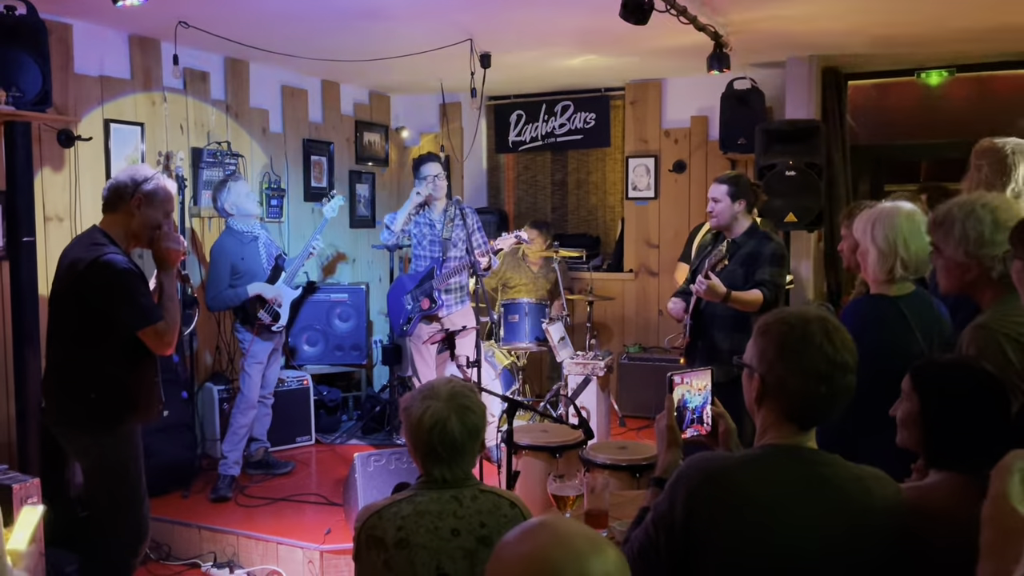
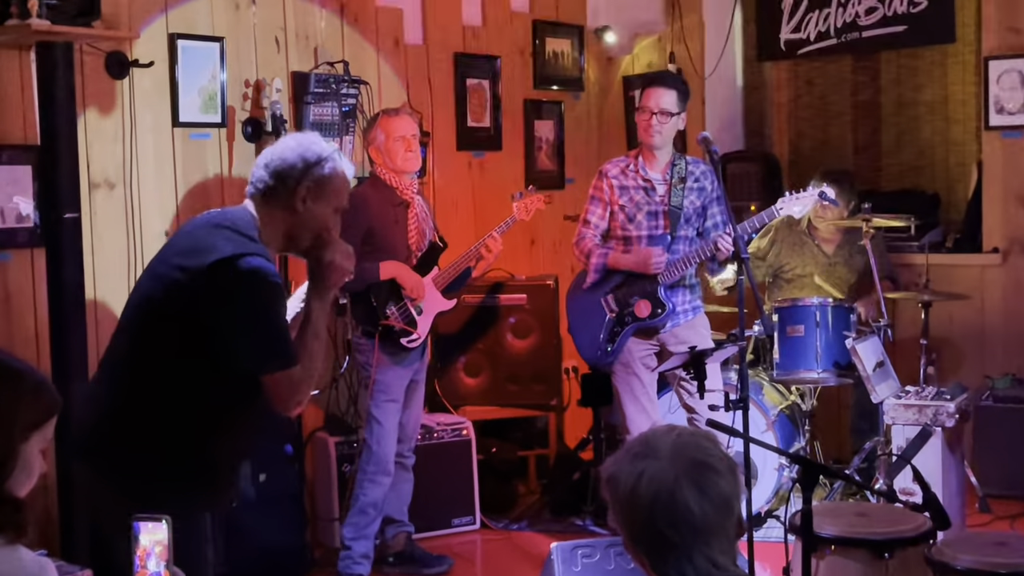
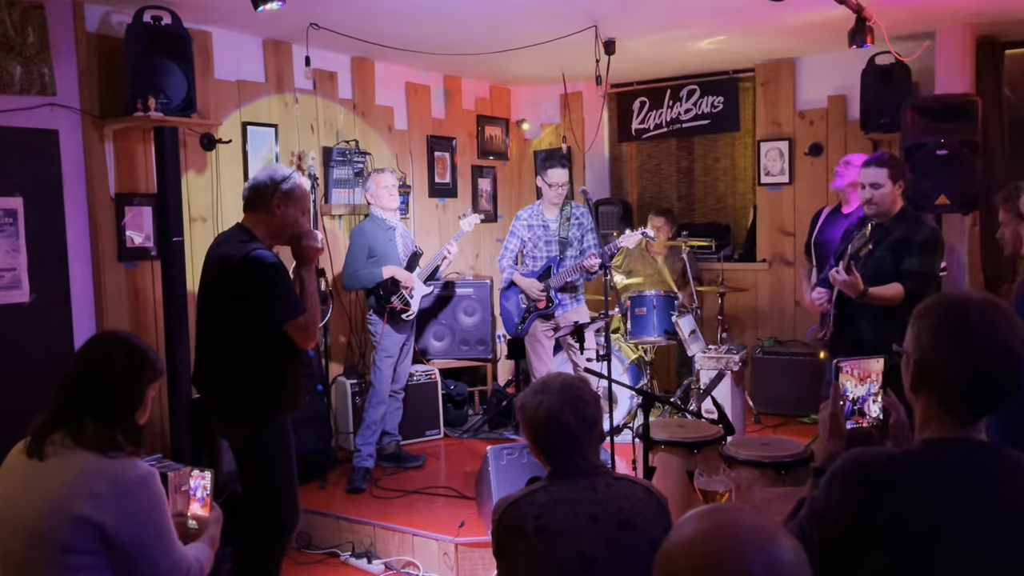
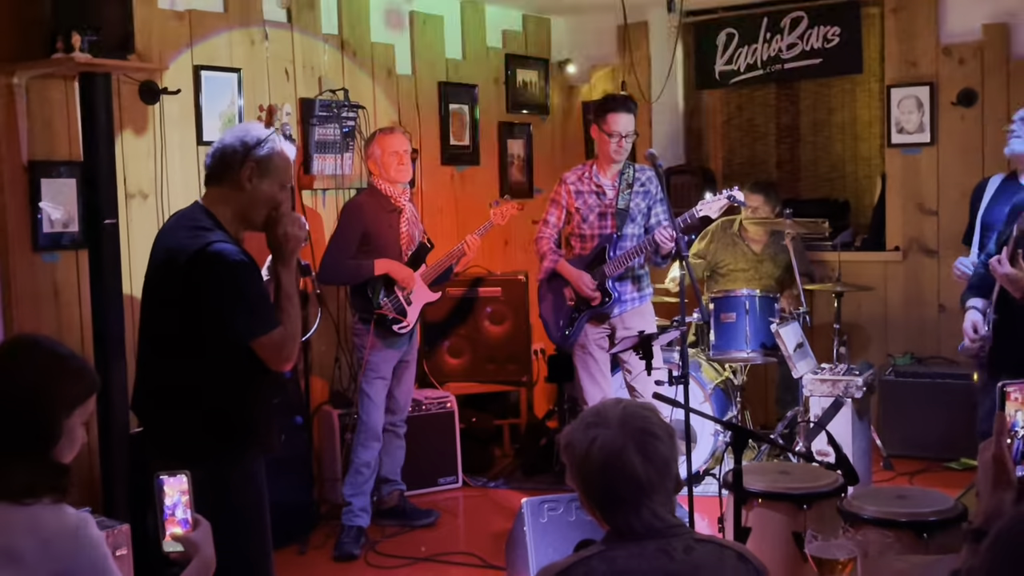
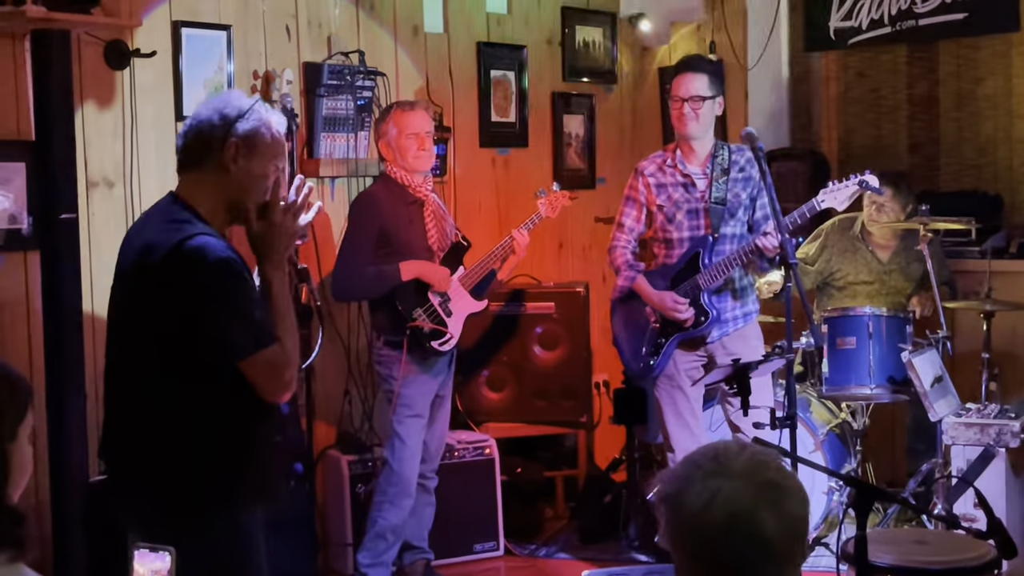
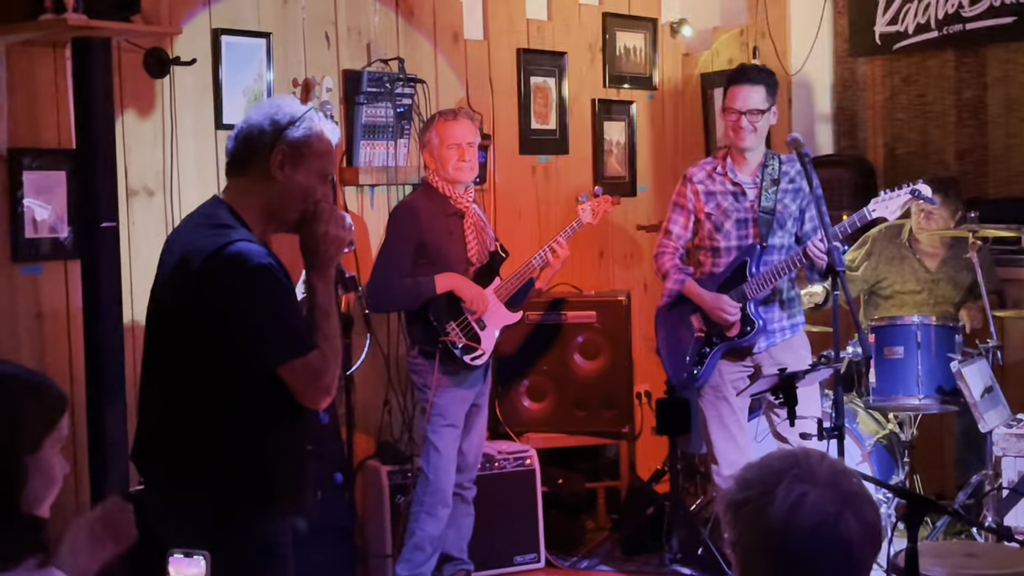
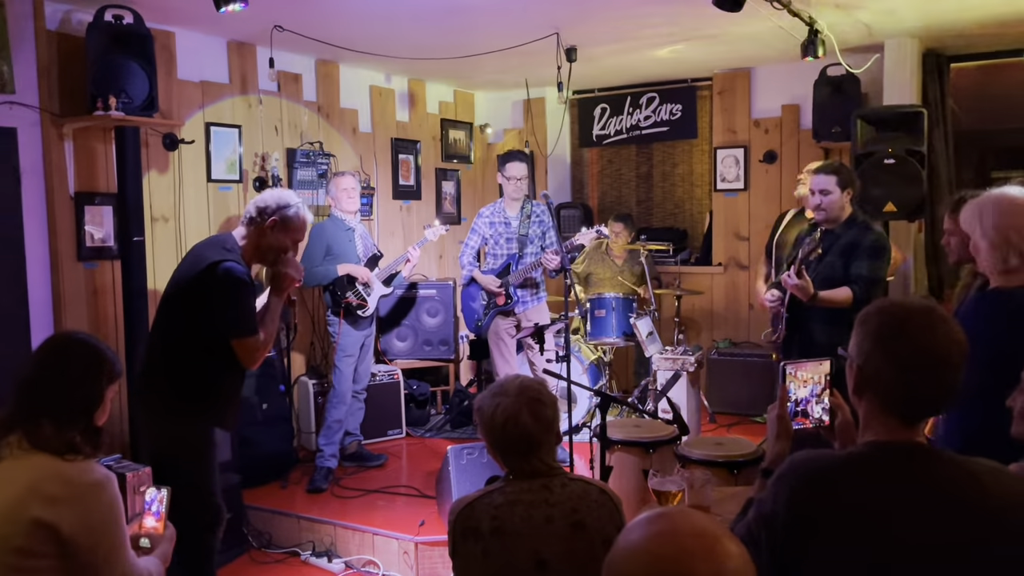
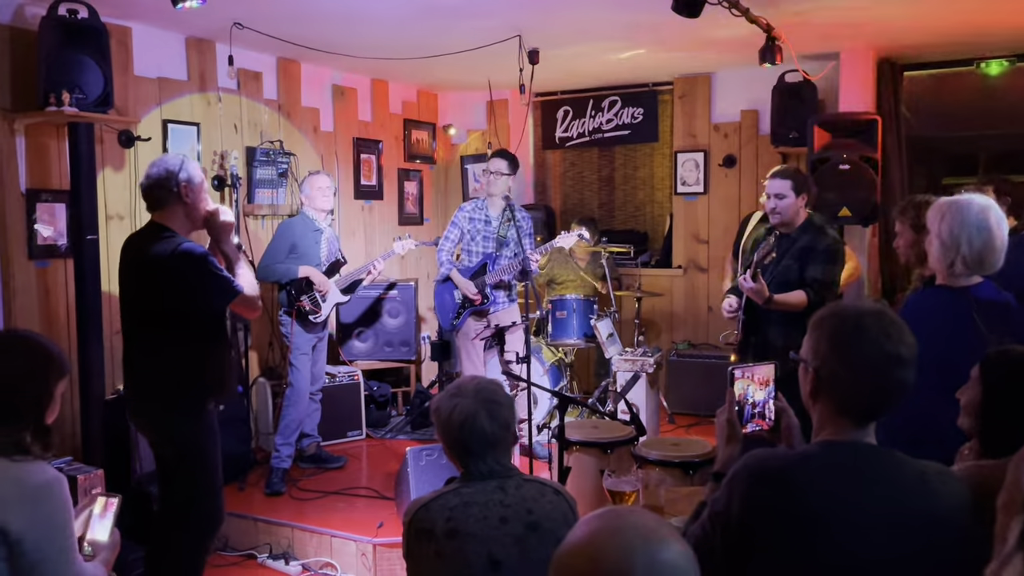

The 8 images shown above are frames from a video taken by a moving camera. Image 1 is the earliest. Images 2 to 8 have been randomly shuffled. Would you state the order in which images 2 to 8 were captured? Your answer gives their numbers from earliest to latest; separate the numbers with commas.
8, 7, 3, 4, 2, 5, 6
